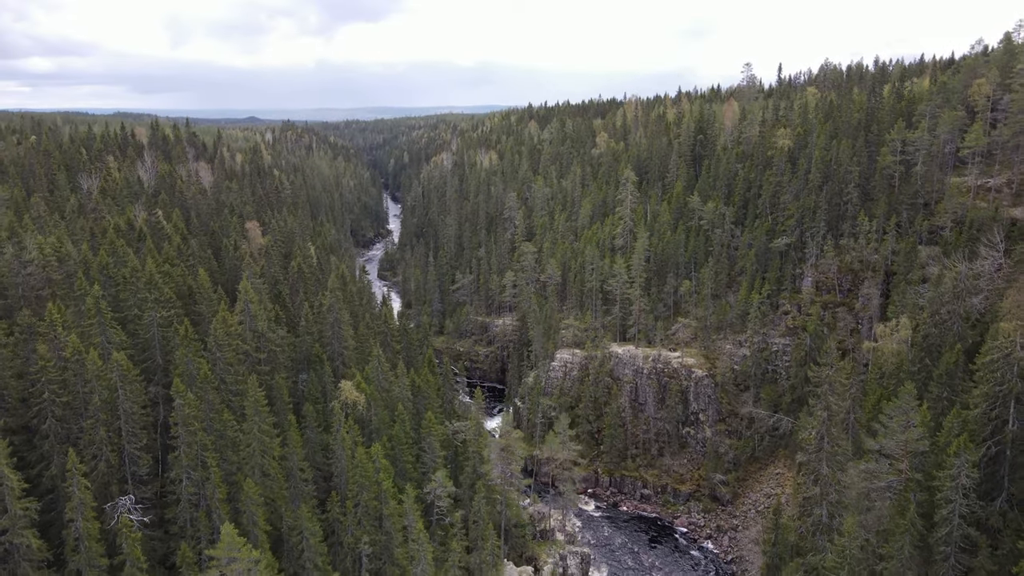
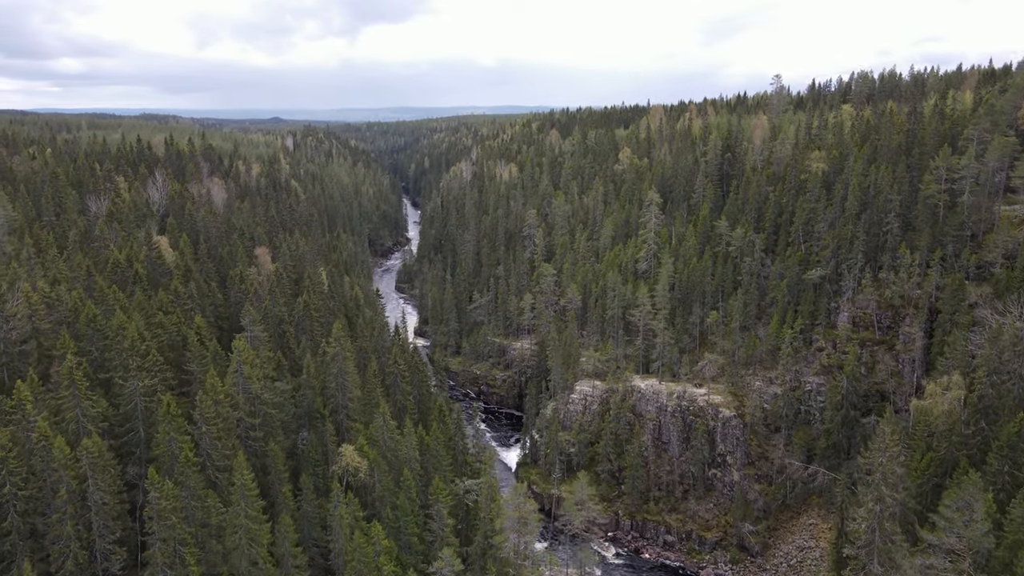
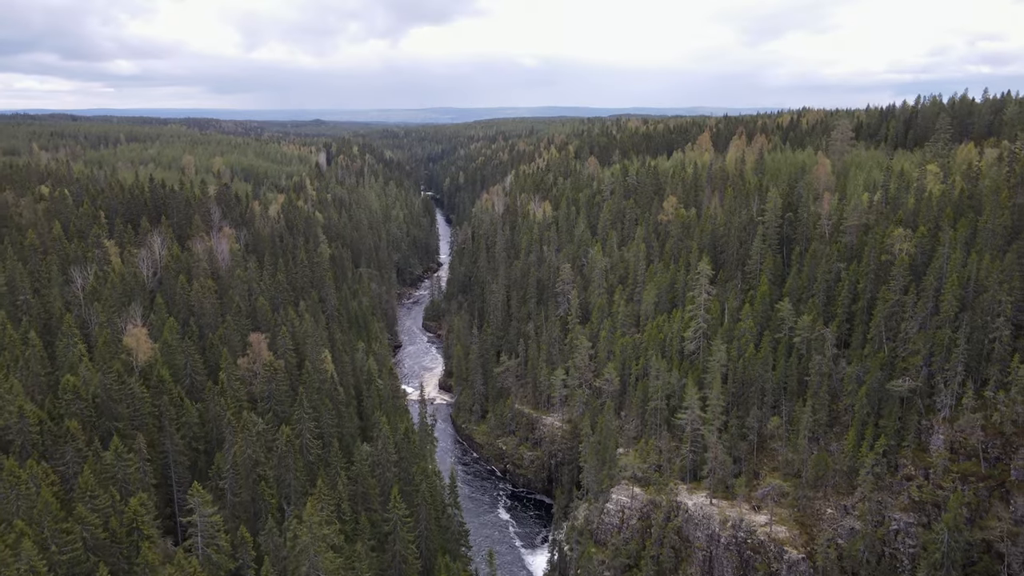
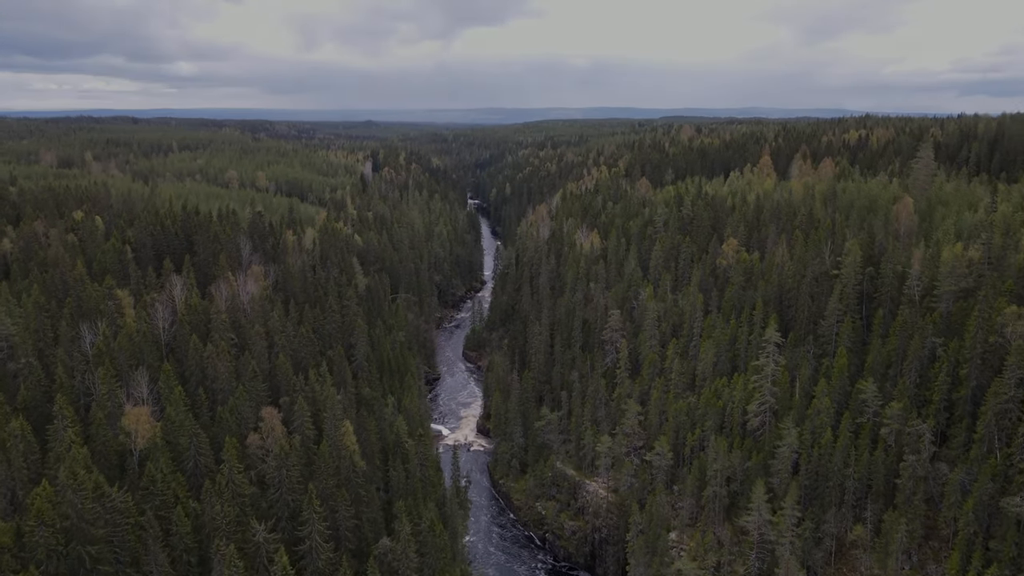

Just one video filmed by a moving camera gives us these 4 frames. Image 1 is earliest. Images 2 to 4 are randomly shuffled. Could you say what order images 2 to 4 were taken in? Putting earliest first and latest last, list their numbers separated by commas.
2, 3, 4
